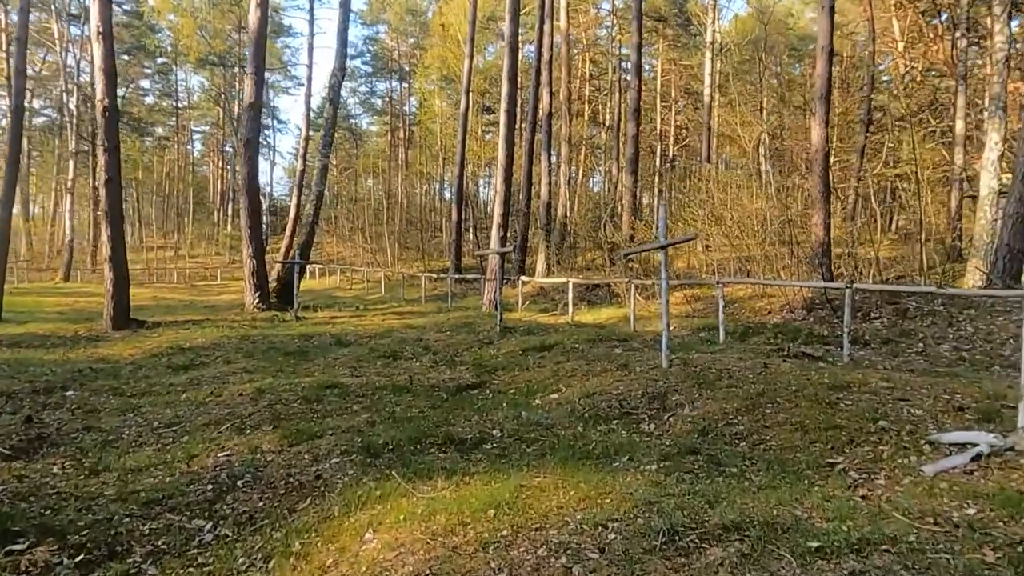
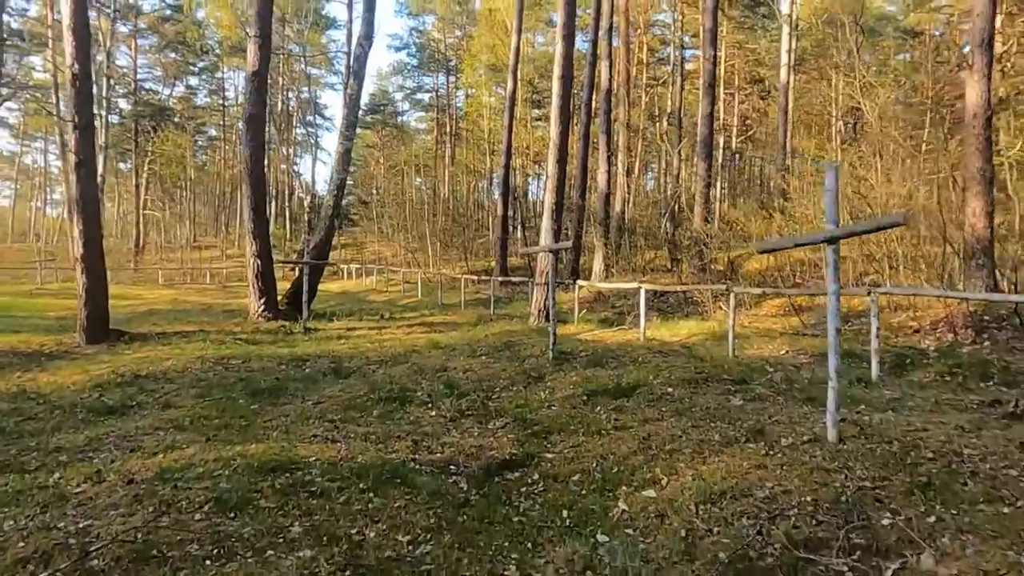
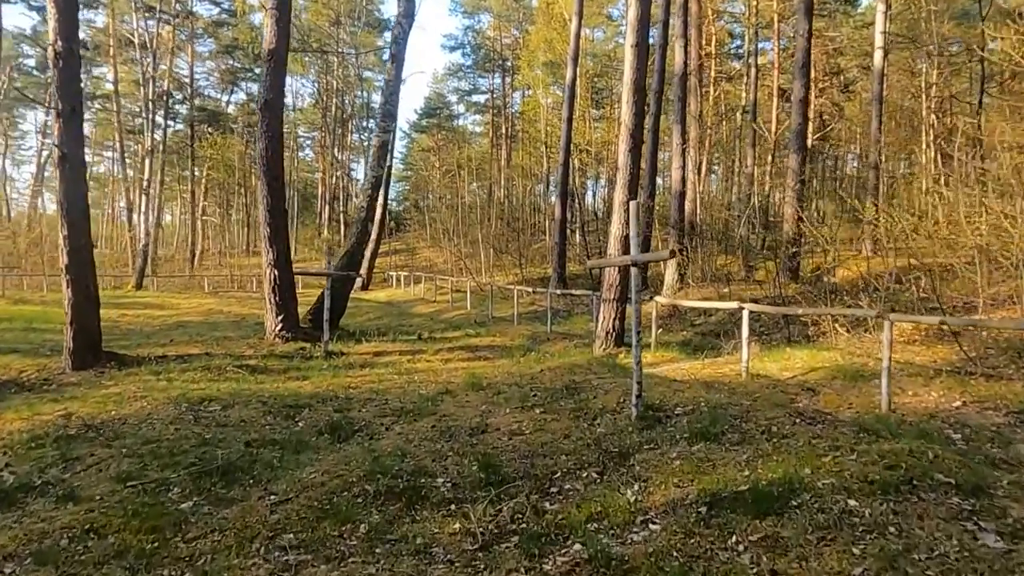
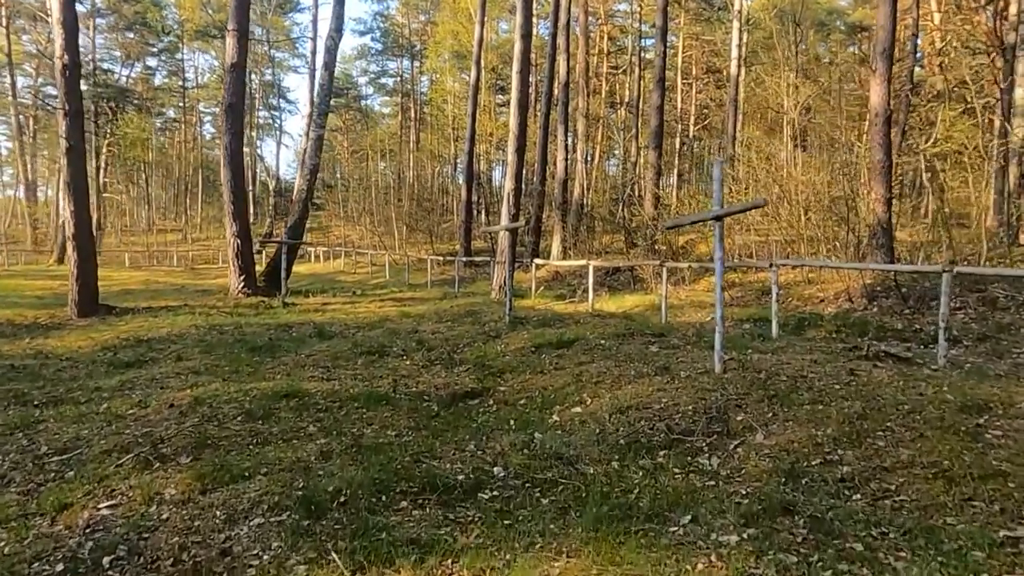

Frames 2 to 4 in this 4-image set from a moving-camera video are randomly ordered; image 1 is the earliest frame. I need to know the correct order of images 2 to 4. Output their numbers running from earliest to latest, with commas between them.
4, 2, 3
